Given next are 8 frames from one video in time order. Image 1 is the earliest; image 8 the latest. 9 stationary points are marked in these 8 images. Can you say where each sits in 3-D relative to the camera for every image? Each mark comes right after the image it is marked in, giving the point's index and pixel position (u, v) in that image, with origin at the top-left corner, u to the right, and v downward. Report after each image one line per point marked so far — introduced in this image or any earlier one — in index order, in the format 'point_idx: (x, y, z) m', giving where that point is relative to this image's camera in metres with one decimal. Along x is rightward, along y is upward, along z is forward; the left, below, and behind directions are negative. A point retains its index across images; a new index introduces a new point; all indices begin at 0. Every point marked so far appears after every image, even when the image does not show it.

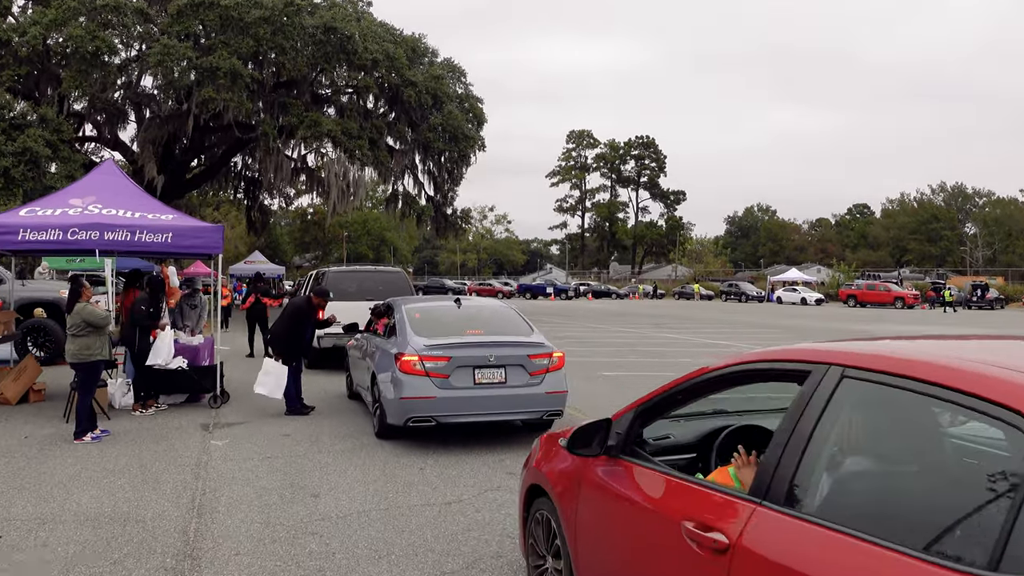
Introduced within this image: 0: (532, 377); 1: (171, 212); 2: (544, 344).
0: (+0.2, -0.8, +7.2) m
1: (-4.3, +1.0, +9.8) m
2: (+0.3, -0.5, +7.3) m
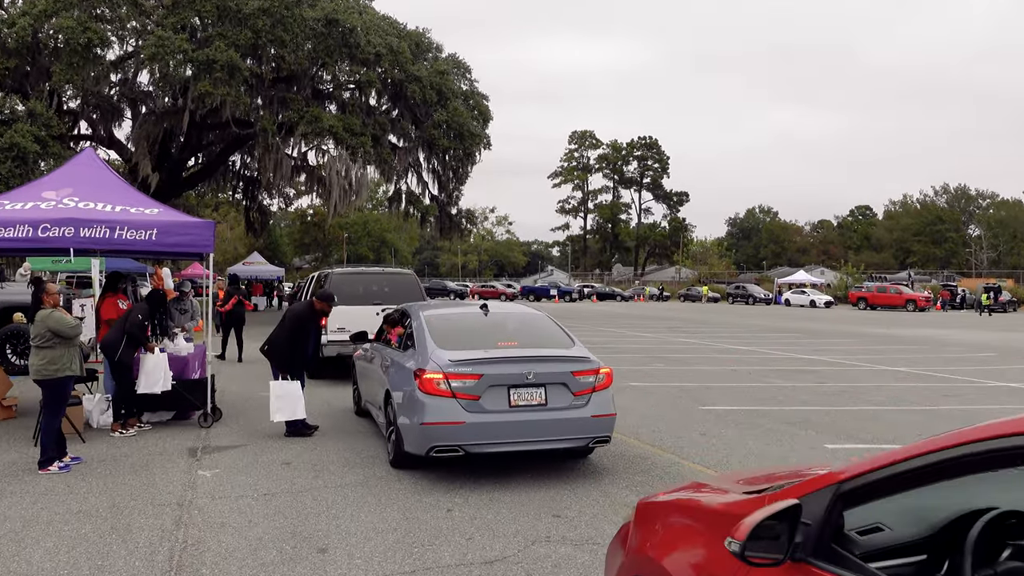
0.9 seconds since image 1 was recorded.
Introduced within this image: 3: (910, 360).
0: (+0.5, -0.9, +6.1) m
1: (-4.0, +0.9, +8.7) m
2: (+0.6, -0.6, +6.2) m
3: (+9.8, -1.8, +19.0) m
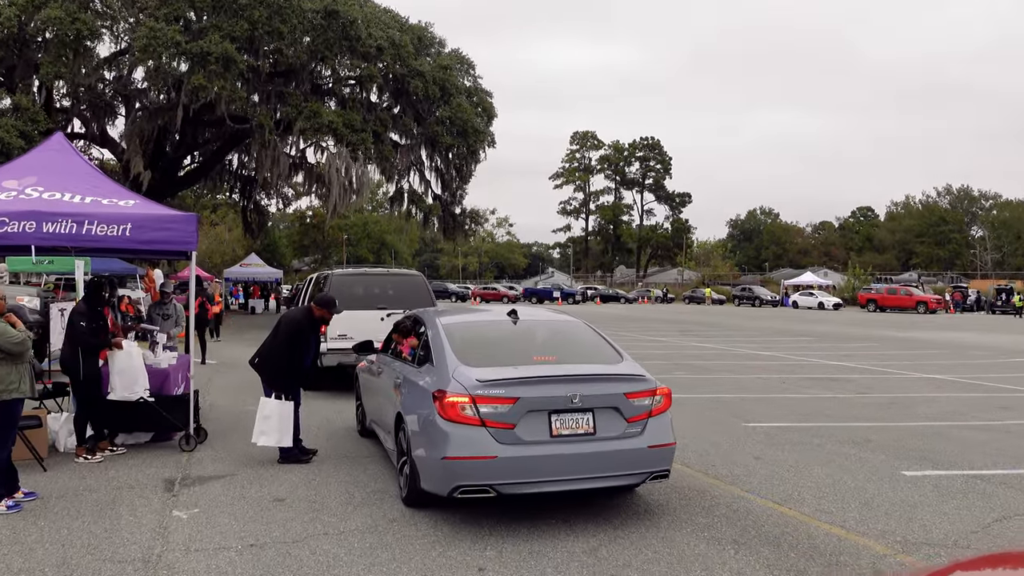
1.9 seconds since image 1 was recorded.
0: (+0.8, -0.9, +5.0) m
1: (-3.8, +0.9, +7.7) m
2: (+0.9, -0.6, +5.2) m
3: (+10.0, -1.8, +17.9) m
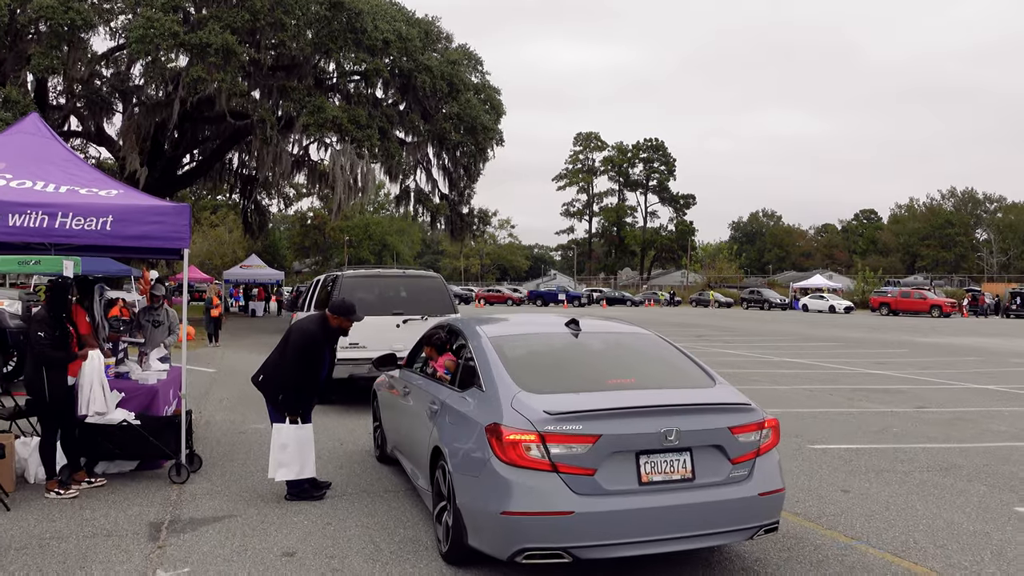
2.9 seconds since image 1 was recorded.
0: (+1.1, -0.9, +4.0) m
1: (-3.4, +0.9, +6.6) m
2: (+1.3, -0.6, +4.1) m
3: (+10.4, -1.9, +16.9) m
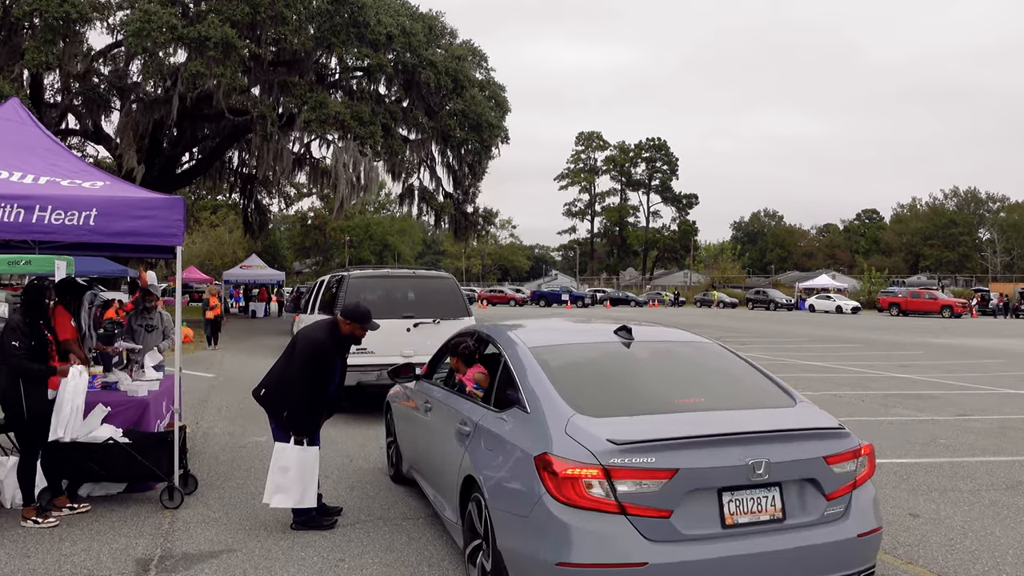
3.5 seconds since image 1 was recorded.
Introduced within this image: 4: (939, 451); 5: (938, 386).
0: (+1.4, -0.9, +3.3) m
1: (-3.2, +0.9, +6.0) m
2: (+1.5, -0.6, +3.5) m
3: (+10.6, -1.9, +16.2) m
4: (+4.5, -1.7, +8.2) m
5: (+7.9, -1.8, +14.3) m
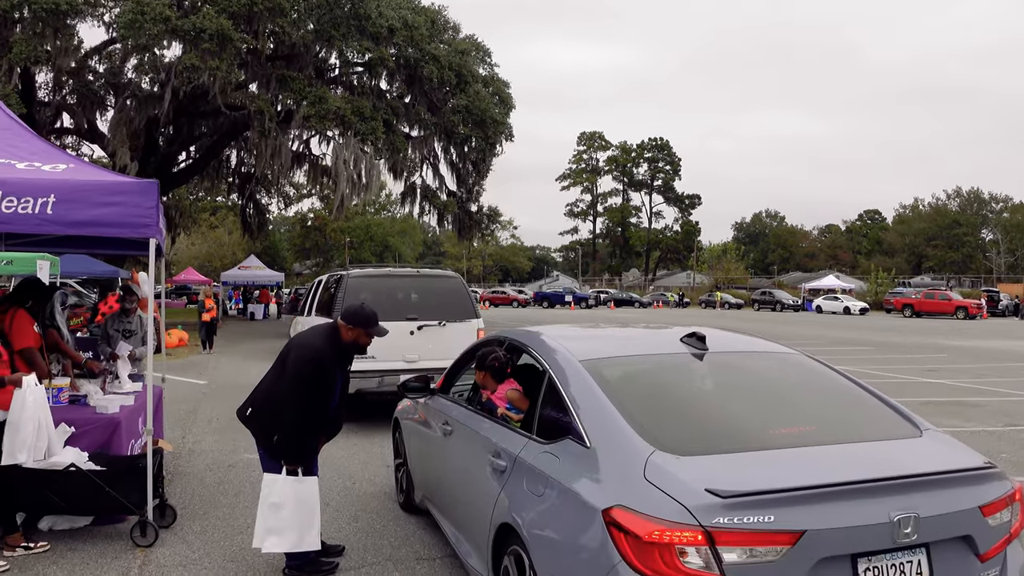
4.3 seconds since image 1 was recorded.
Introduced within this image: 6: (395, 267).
0: (+1.6, -0.9, +2.5) m
1: (-3.0, +0.9, +5.2) m
2: (+1.7, -0.6, +2.7) m
3: (+10.8, -1.9, +15.4) m
4: (+4.7, -1.7, +7.4) m
5: (+8.1, -1.8, +13.4) m
6: (-1.4, +0.2, +9.3) m
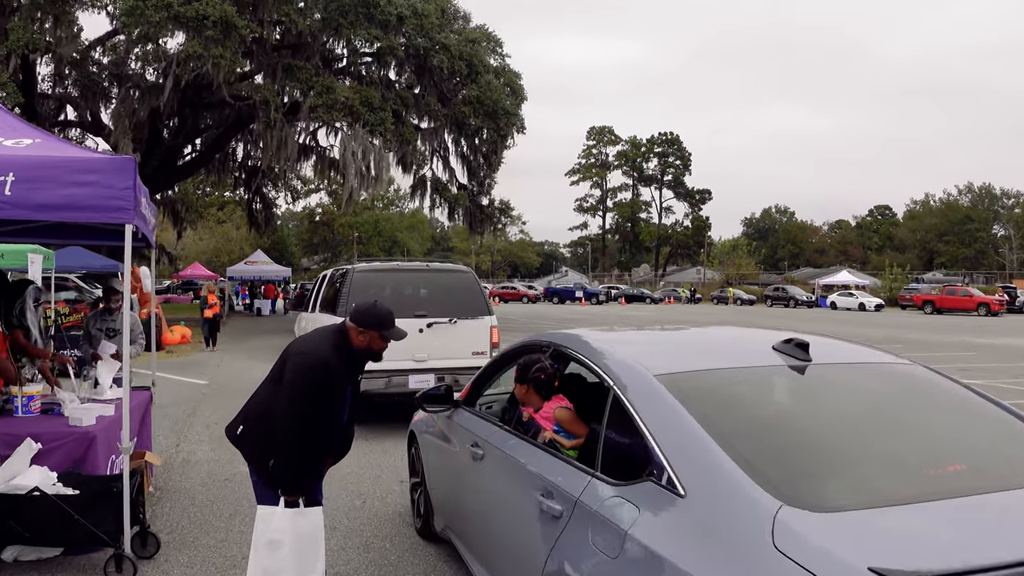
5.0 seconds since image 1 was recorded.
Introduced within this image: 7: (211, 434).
0: (+1.7, -0.9, +1.8) m
1: (-2.8, +0.9, +4.5) m
2: (+1.8, -0.6, +2.0) m
3: (+11.1, -1.8, +14.6) m
4: (+4.9, -1.7, +6.7) m
5: (+8.4, -1.7, +12.7) m
6: (-1.2, +0.3, +8.6) m
7: (-3.0, -1.5, +7.6) m
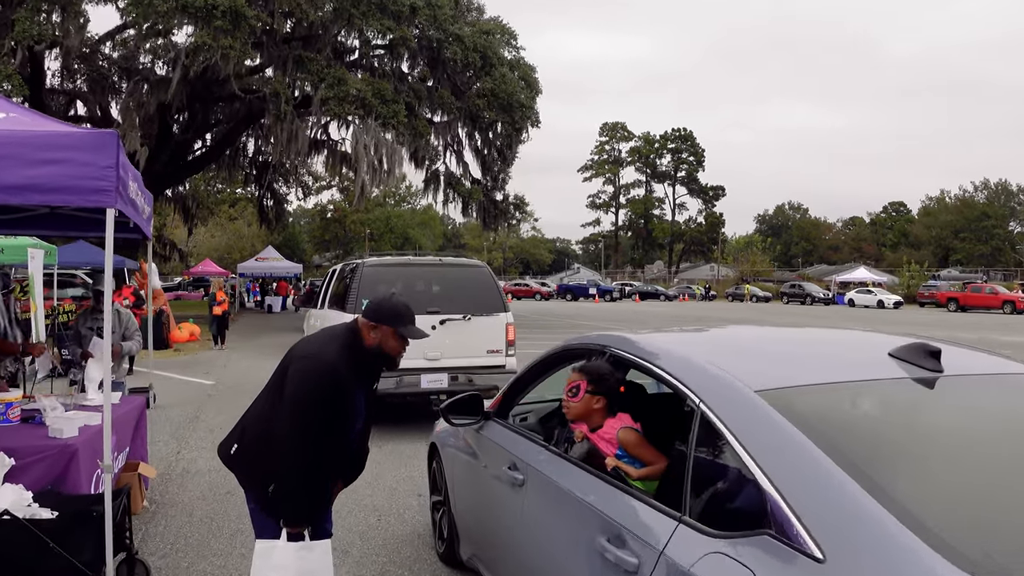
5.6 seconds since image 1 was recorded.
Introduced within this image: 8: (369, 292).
0: (+1.9, -0.9, +1.3) m
1: (-2.6, +0.9, +4.0) m
2: (+2.0, -0.6, +1.4) m
3: (+11.4, -1.8, +13.9) m
4: (+5.2, -1.7, +6.1) m
5: (+8.6, -1.7, +12.0) m
6: (-0.9, +0.3, +8.1) m
7: (-2.8, -1.4, +7.1) m
8: (-1.4, 0.0, +7.9) m
